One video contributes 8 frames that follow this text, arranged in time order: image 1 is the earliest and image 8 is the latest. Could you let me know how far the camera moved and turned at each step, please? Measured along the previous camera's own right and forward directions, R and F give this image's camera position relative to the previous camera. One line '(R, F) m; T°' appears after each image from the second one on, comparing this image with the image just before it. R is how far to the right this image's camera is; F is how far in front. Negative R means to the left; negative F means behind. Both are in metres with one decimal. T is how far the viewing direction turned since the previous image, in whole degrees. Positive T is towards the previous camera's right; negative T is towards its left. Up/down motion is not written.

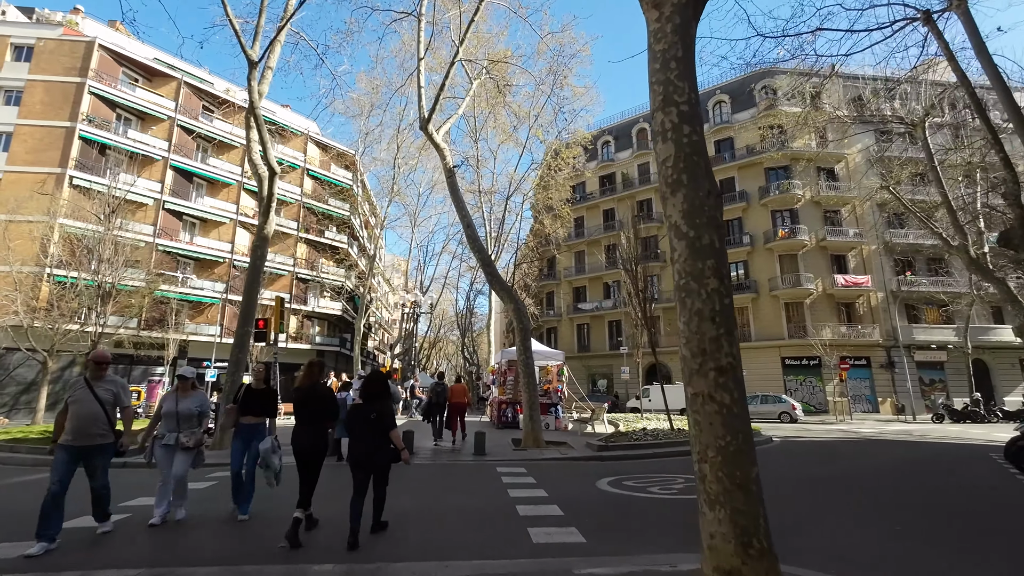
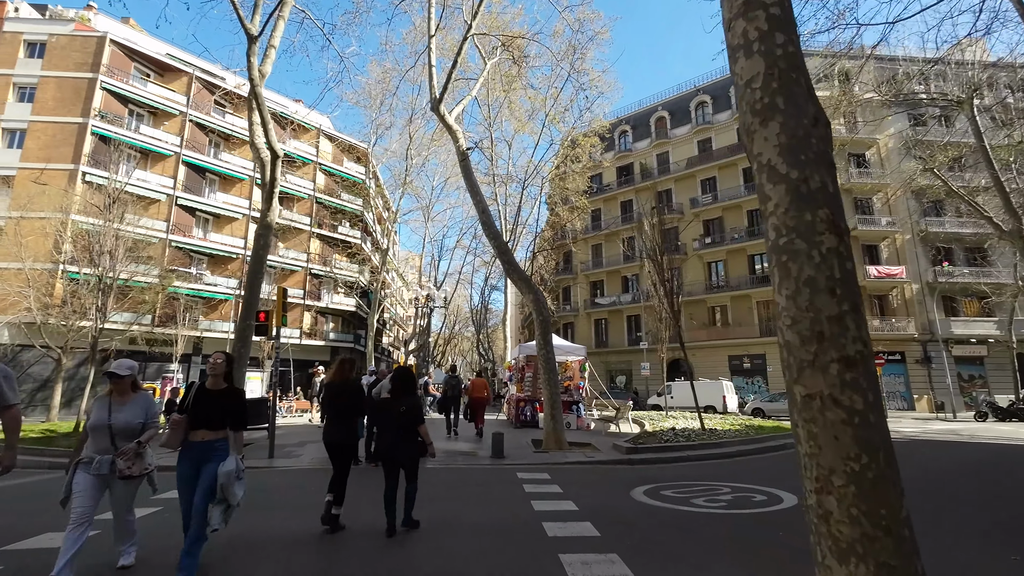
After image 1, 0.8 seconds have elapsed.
(-0.1, +0.7) m; -2°
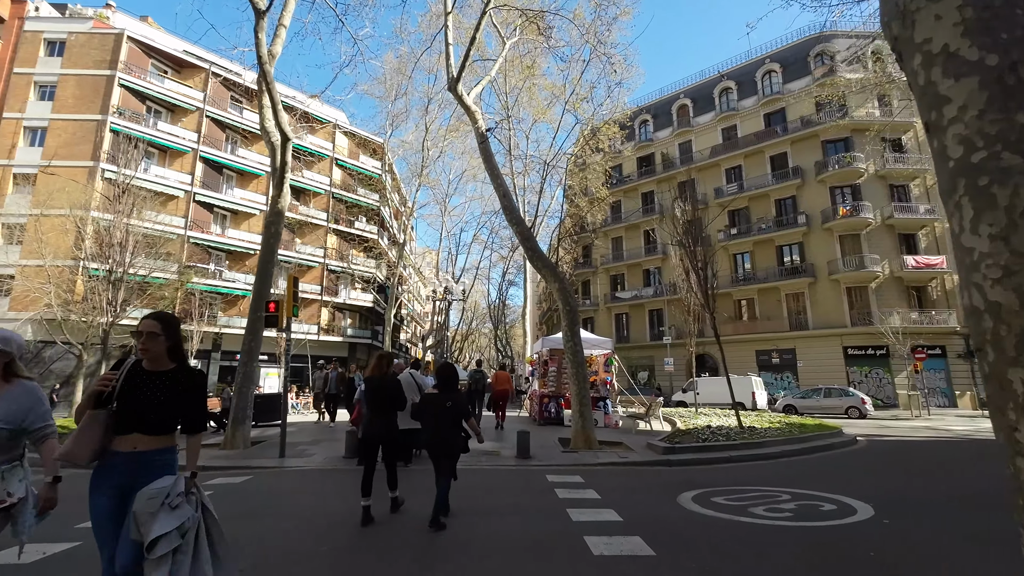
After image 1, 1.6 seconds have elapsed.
(-0.1, +0.6) m; -2°
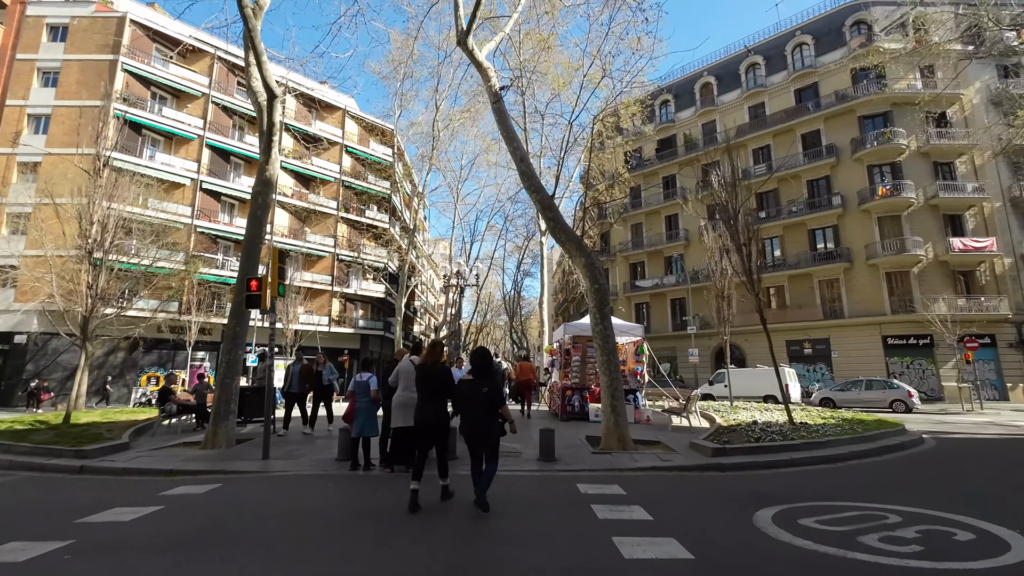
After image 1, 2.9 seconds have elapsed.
(-0.1, +1.1) m; -2°
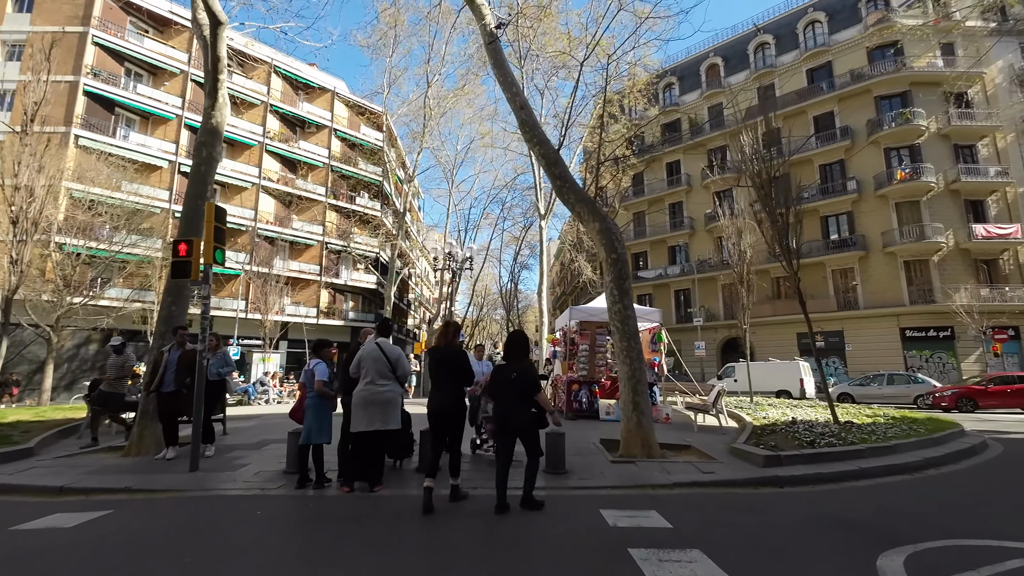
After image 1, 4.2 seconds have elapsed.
(0.0, +1.3) m; 0°
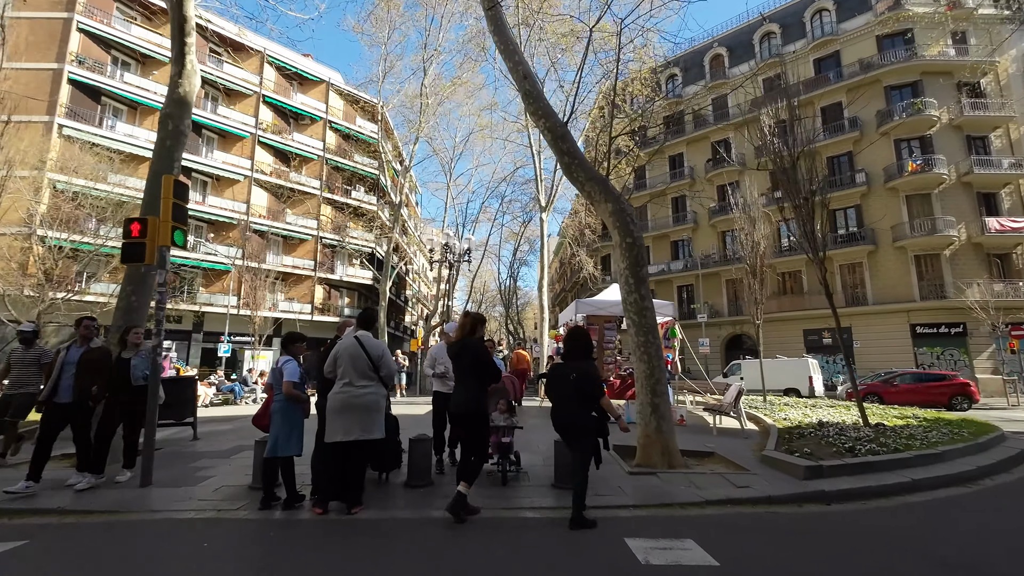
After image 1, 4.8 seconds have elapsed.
(0.0, +0.6) m; 0°
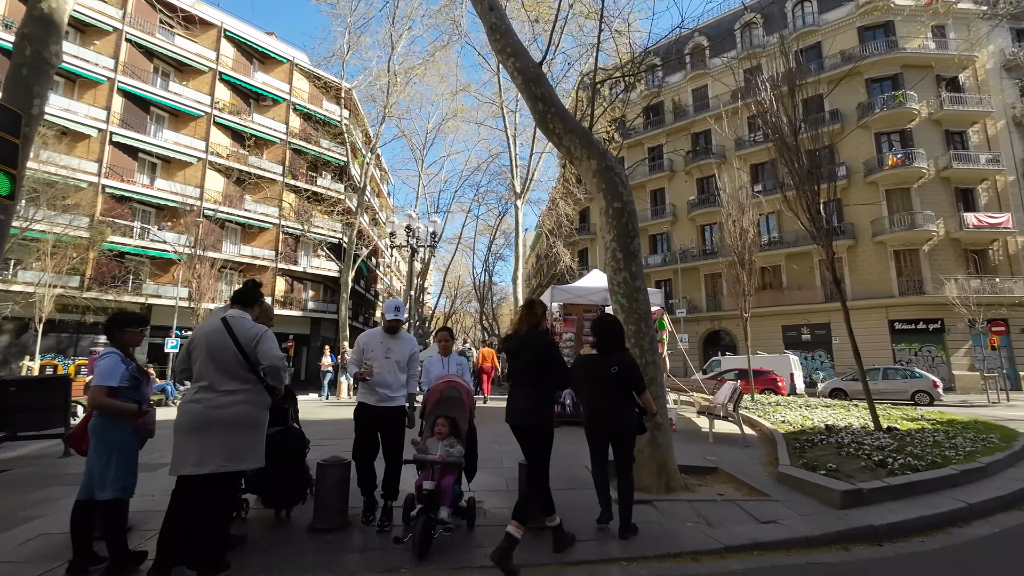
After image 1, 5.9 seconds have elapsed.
(+0.2, +1.1) m; +3°
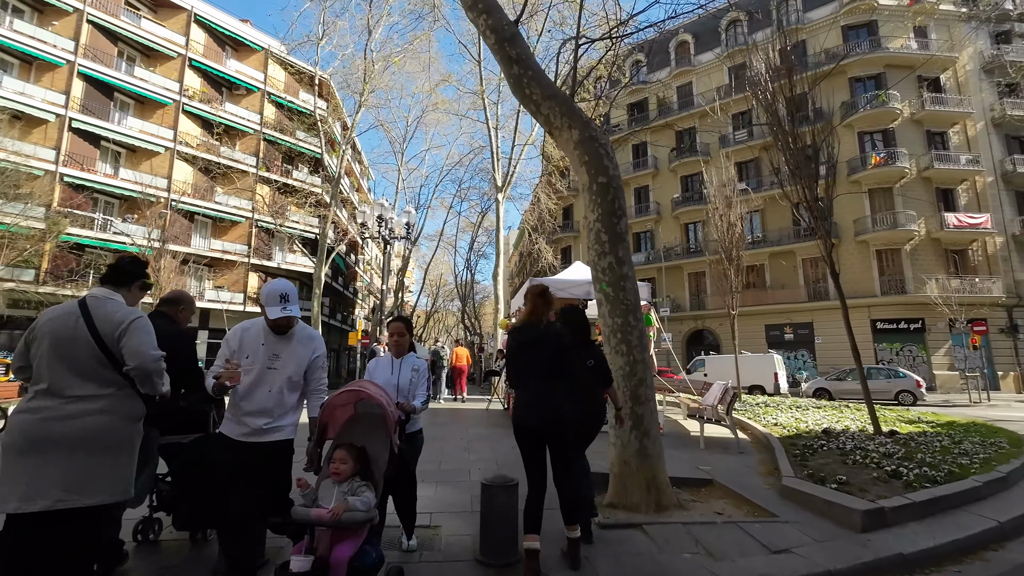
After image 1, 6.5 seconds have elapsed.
(+0.1, +0.5) m; +2°
